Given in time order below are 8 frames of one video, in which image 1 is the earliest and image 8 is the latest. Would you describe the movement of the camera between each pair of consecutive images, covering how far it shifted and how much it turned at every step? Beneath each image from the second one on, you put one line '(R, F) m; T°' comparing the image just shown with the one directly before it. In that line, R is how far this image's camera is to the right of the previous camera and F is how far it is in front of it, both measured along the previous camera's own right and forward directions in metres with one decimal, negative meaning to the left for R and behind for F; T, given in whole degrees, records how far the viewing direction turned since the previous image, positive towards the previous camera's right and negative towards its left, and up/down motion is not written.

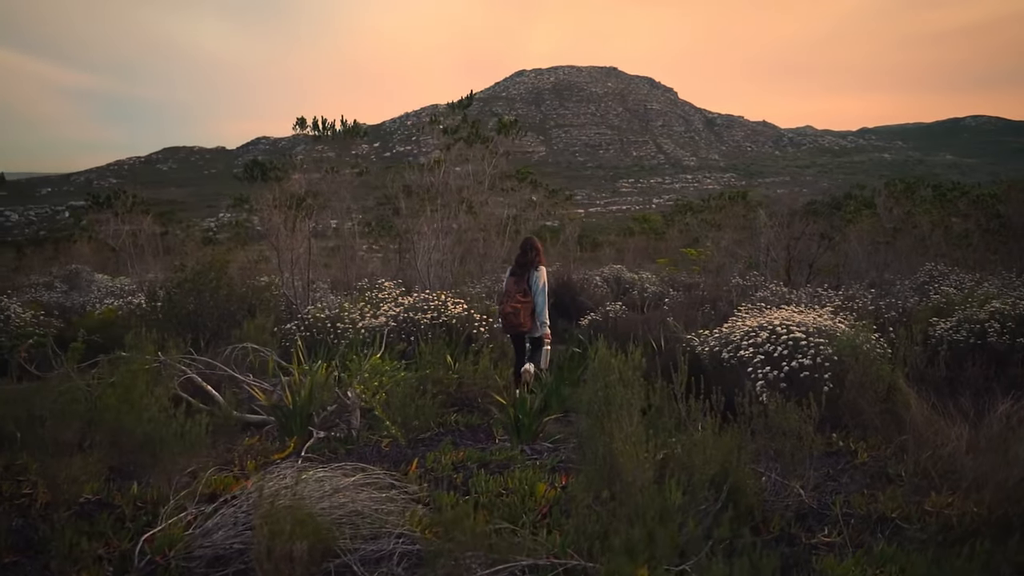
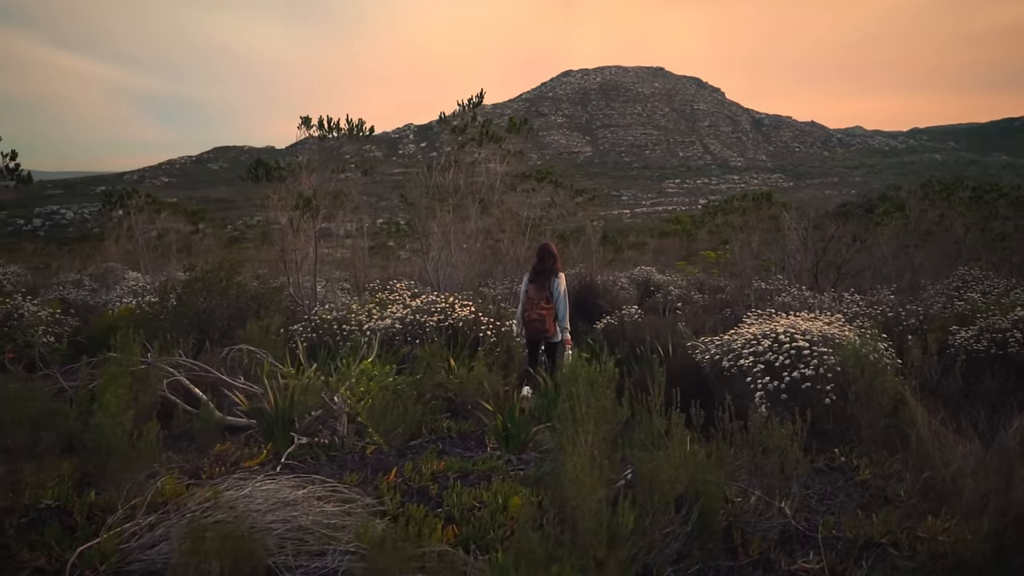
(+0.3, +0.1) m; -3°
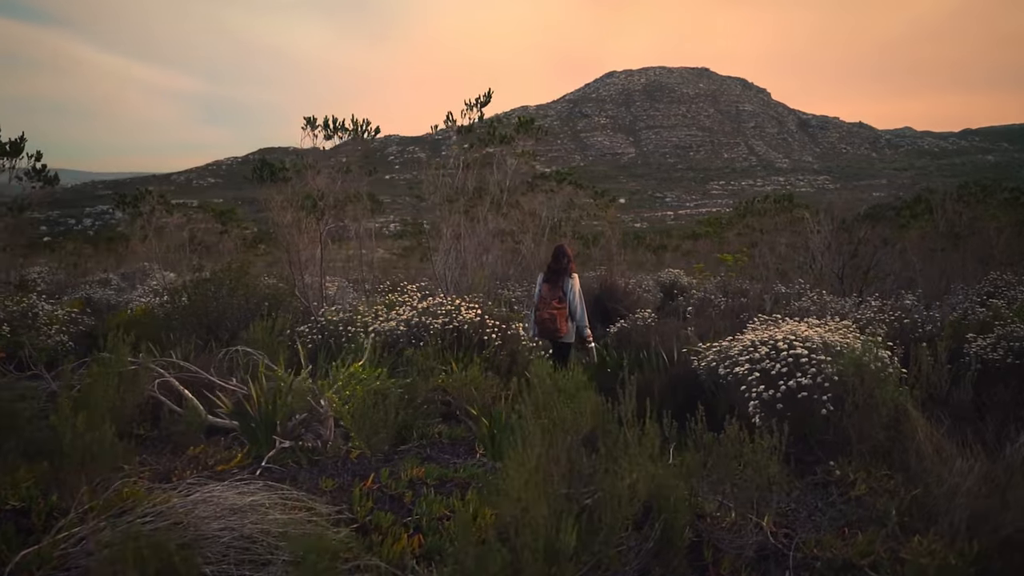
(+0.3, +0.1) m; -3°
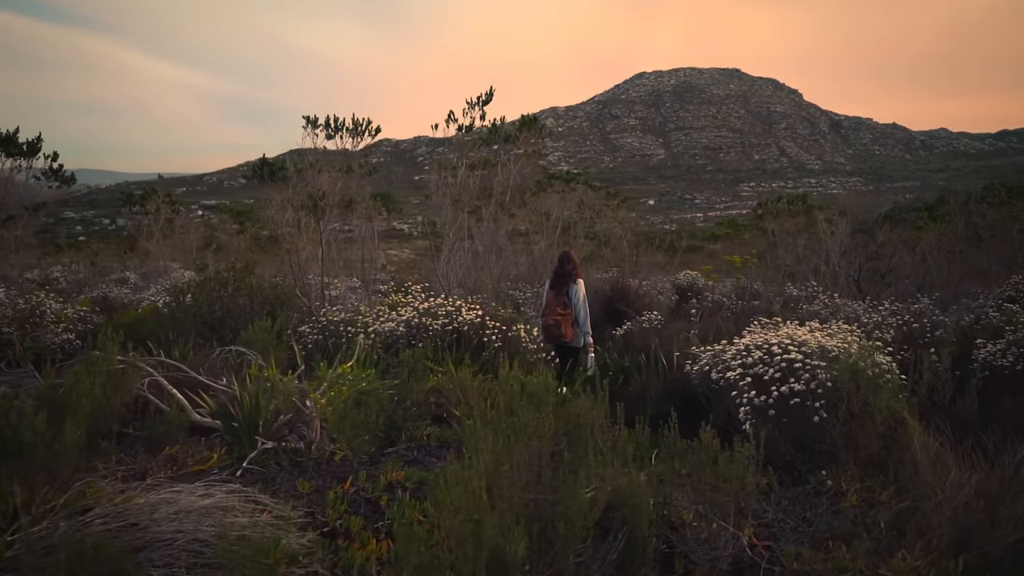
(+0.2, +0.1) m; -2°
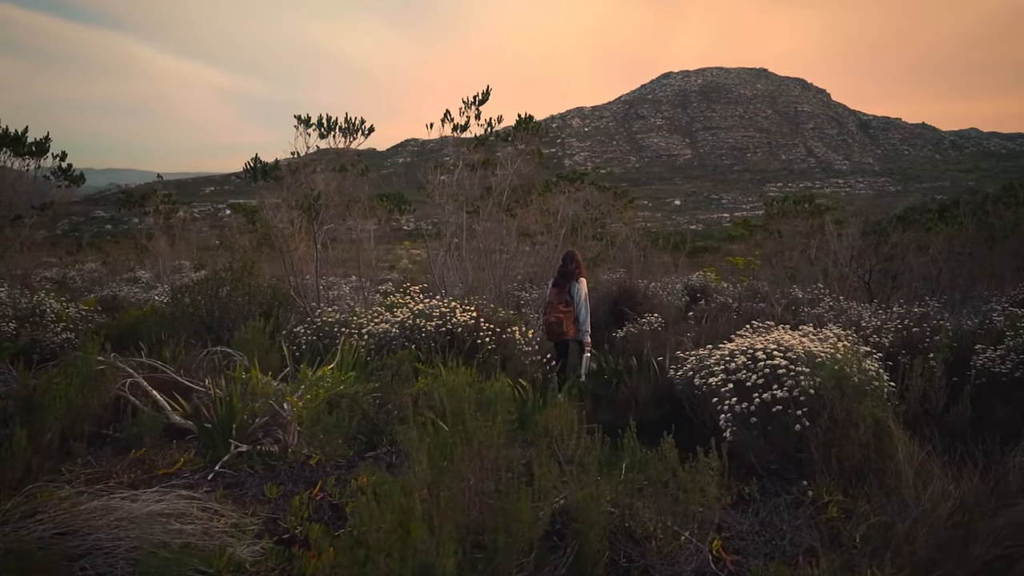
(+0.2, +0.1) m; -1°
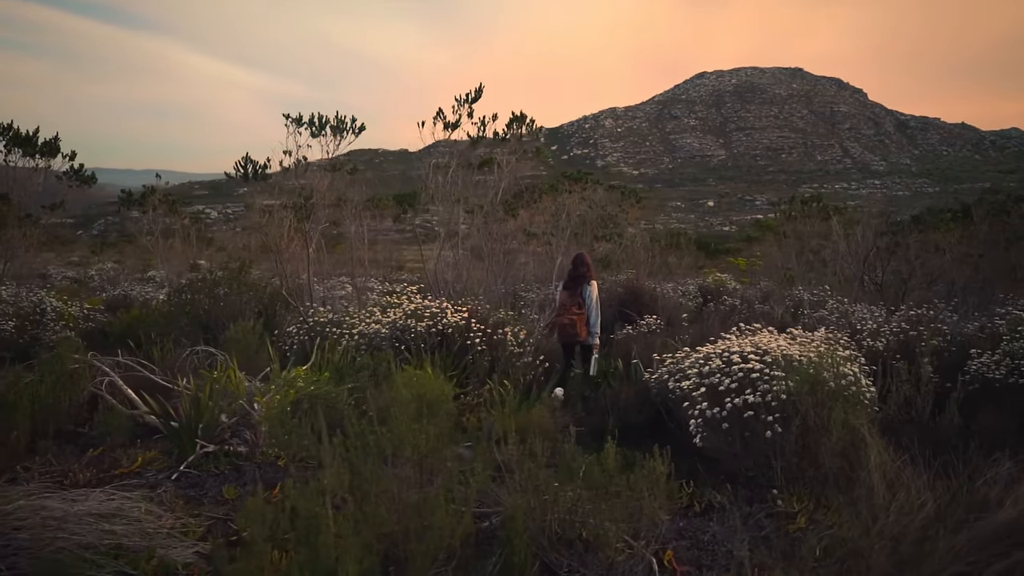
(+0.3, +0.1) m; -2°
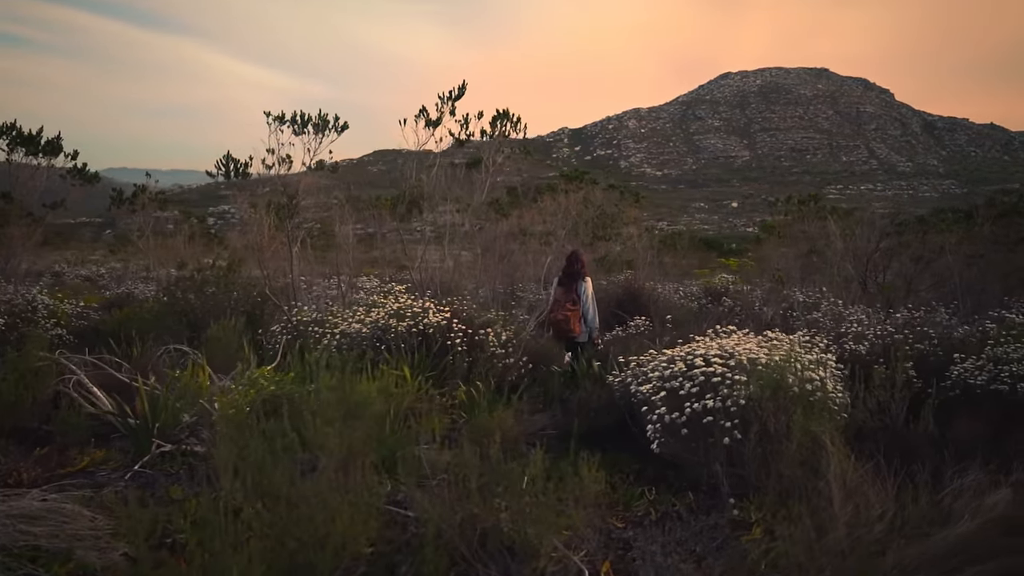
(+0.3, +0.1) m; -1°
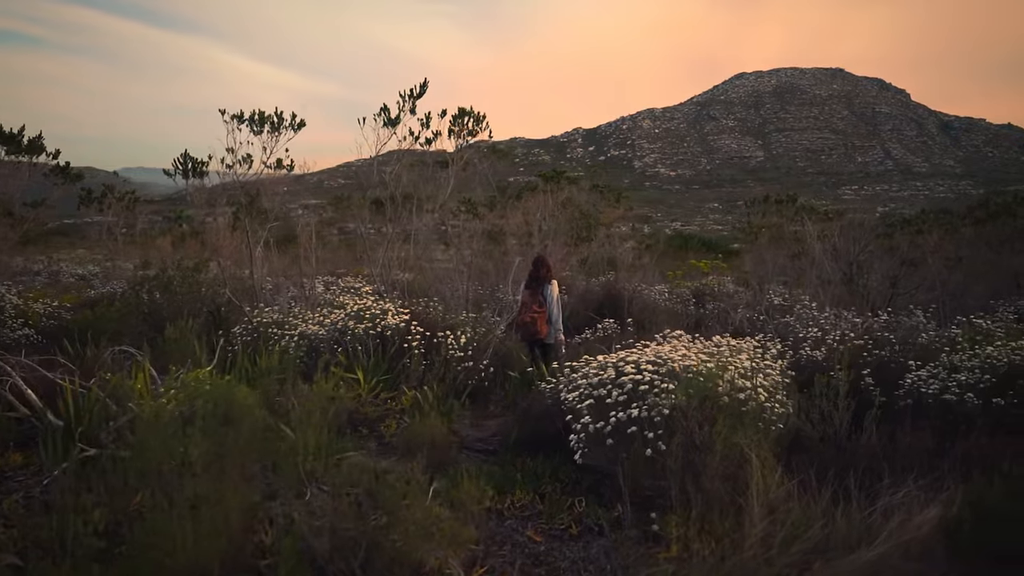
(+0.4, +0.1) m; 0°
